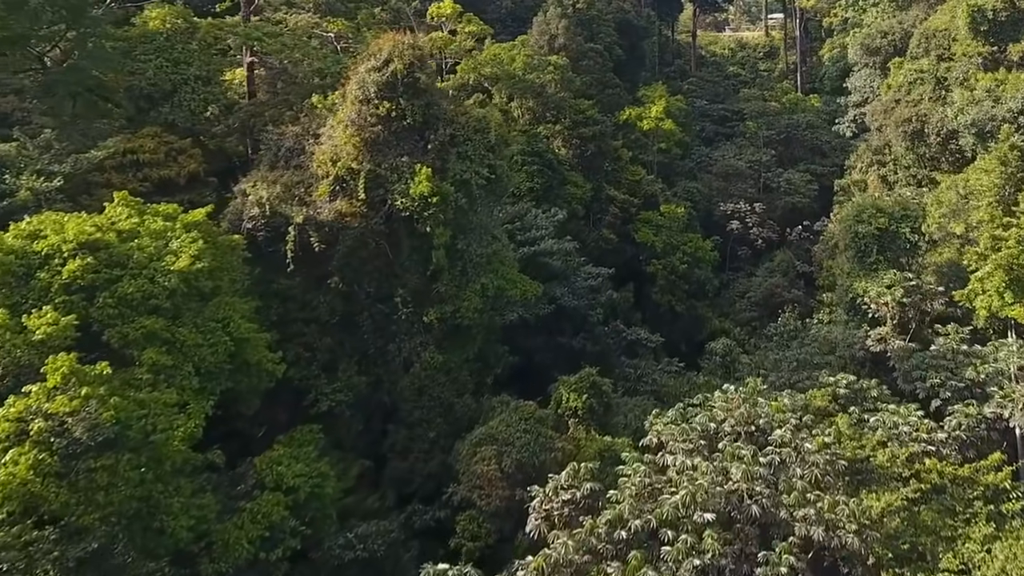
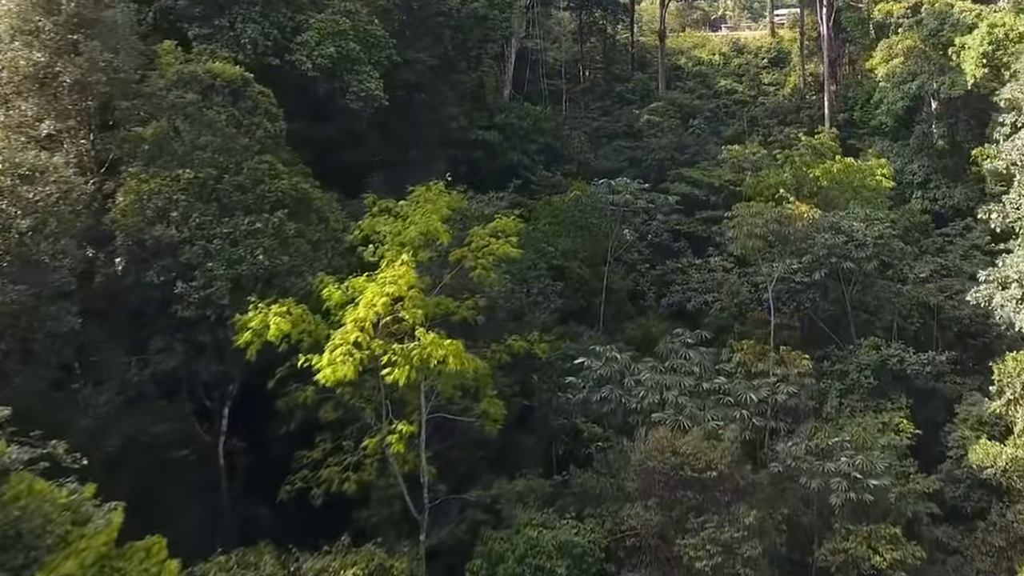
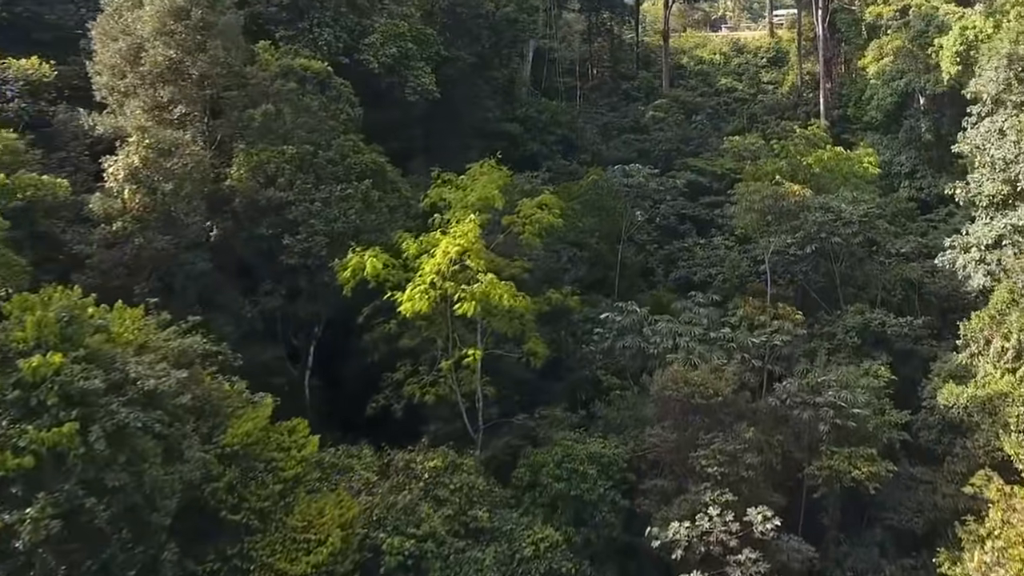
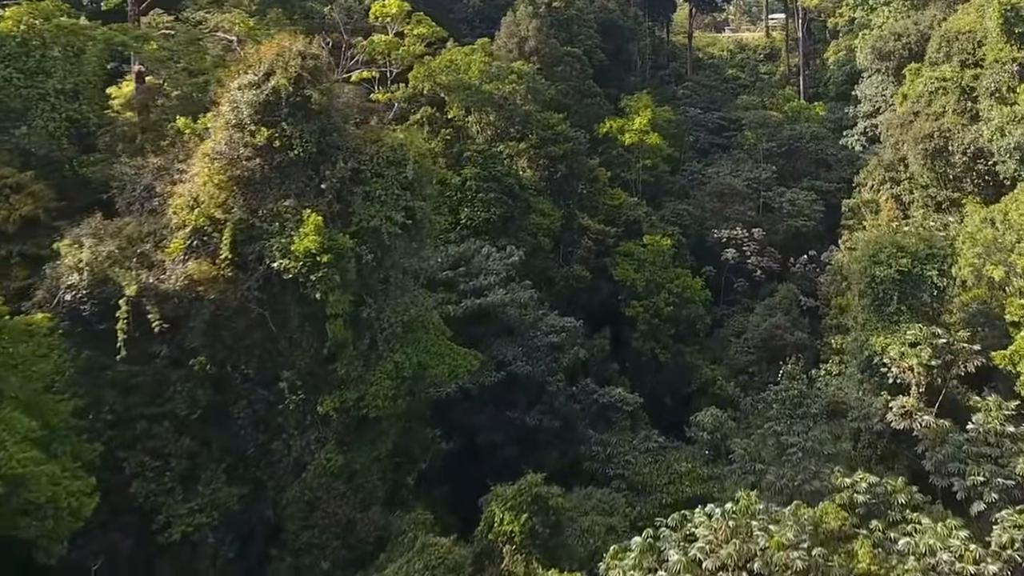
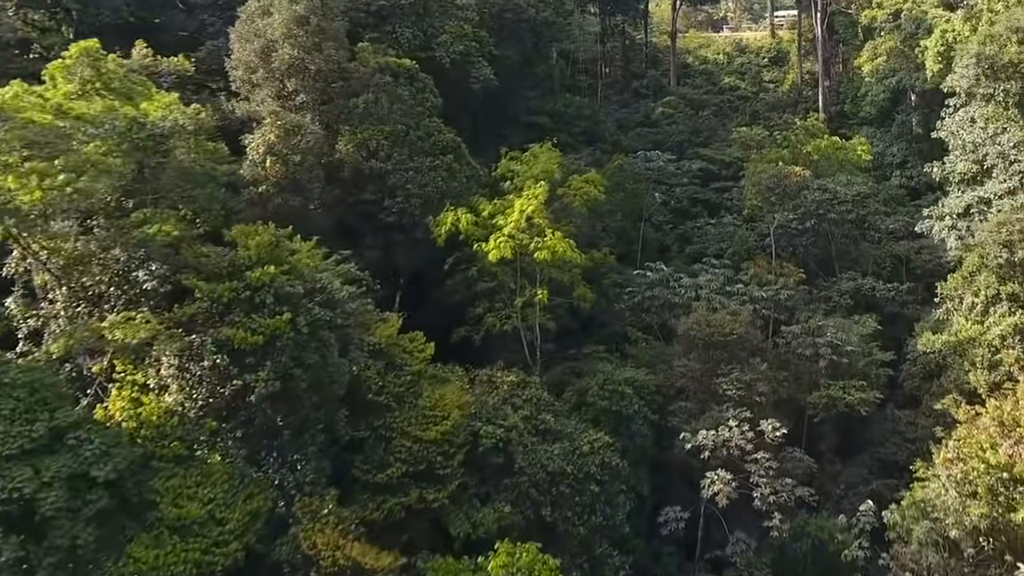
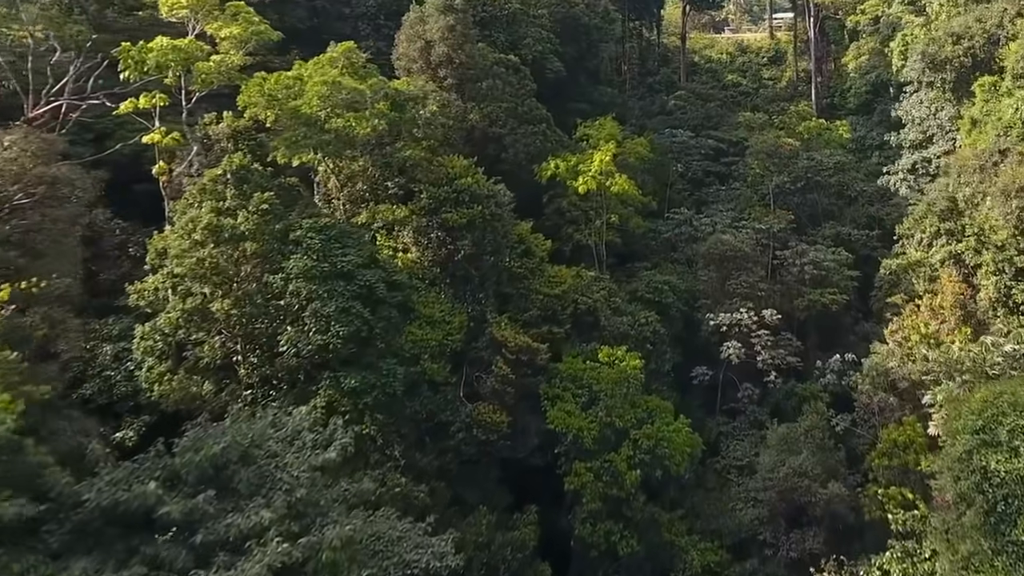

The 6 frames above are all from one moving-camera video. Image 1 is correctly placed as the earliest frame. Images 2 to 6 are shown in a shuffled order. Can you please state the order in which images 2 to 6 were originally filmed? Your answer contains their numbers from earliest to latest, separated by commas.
4, 6, 5, 3, 2
